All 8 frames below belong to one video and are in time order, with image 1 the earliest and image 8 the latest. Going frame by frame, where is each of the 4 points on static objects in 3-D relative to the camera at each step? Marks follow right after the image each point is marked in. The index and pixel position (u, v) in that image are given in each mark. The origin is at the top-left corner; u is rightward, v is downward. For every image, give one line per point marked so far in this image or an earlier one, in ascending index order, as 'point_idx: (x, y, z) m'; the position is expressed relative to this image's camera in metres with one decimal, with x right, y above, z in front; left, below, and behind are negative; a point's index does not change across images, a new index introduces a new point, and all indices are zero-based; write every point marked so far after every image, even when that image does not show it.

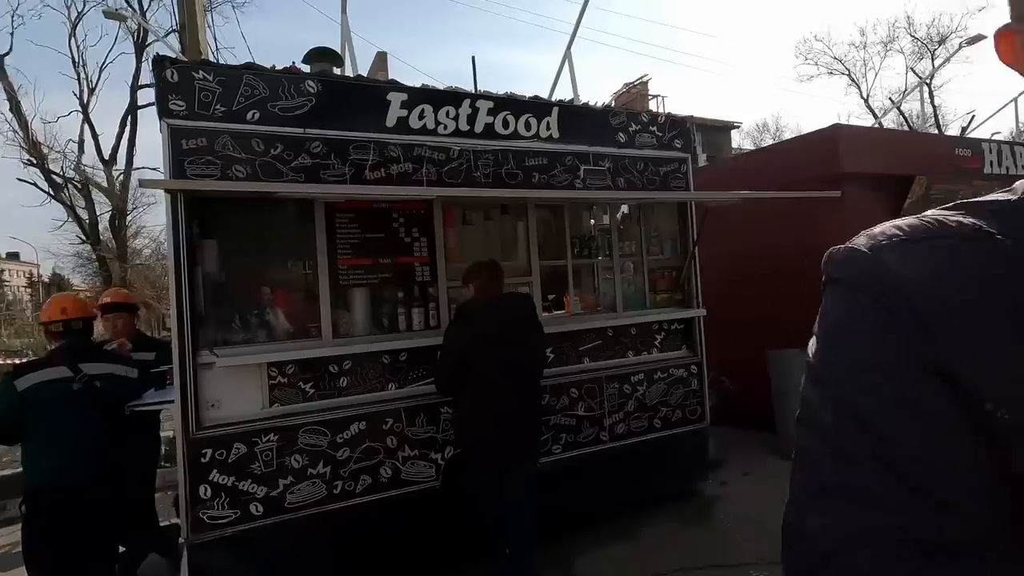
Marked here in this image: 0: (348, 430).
0: (-1.1, -1.0, +3.7) m
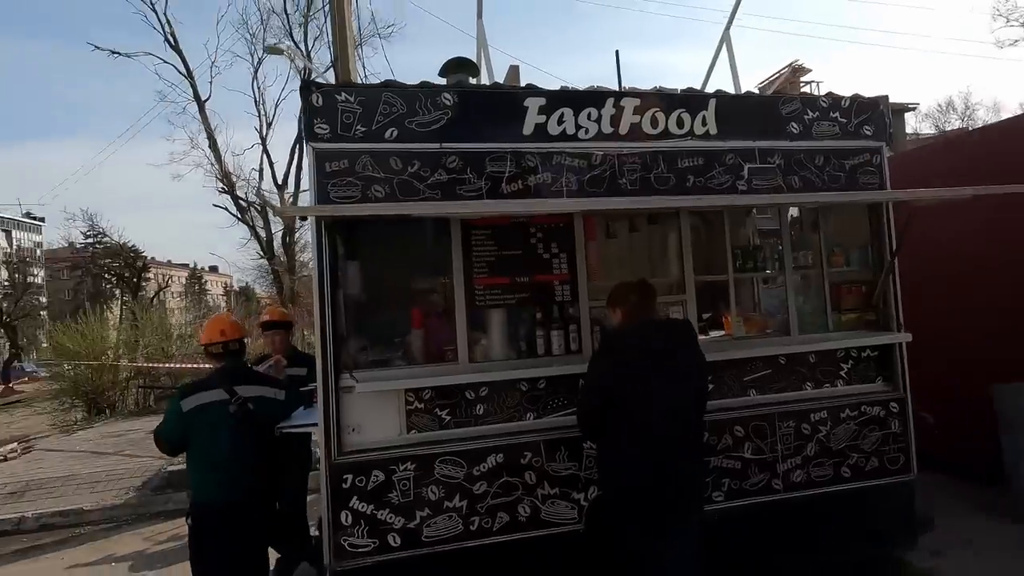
0: (-0.2, -1.1, +3.5) m
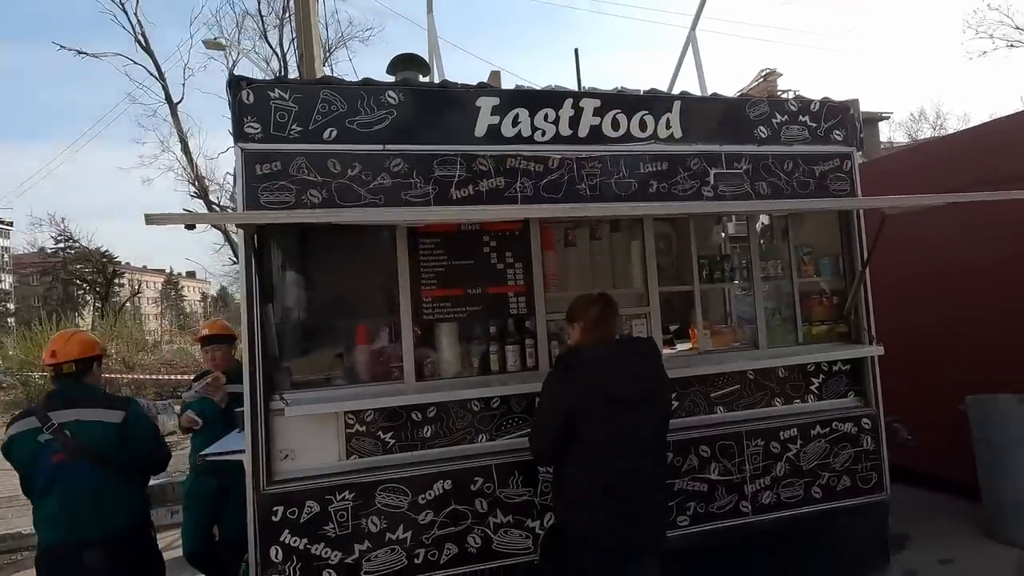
0: (-0.5, -1.2, +3.2) m
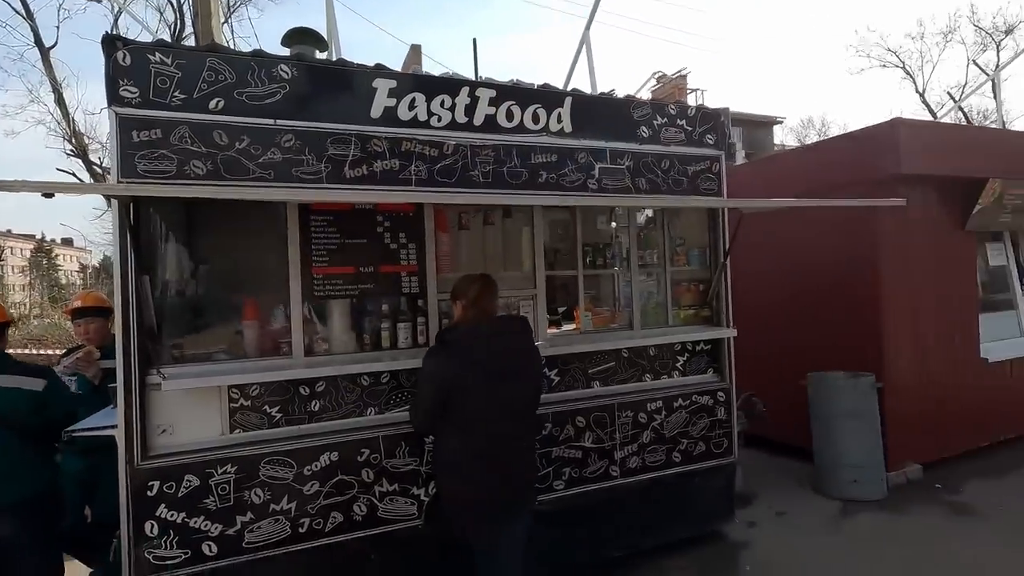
0: (-1.2, -1.1, +3.3) m
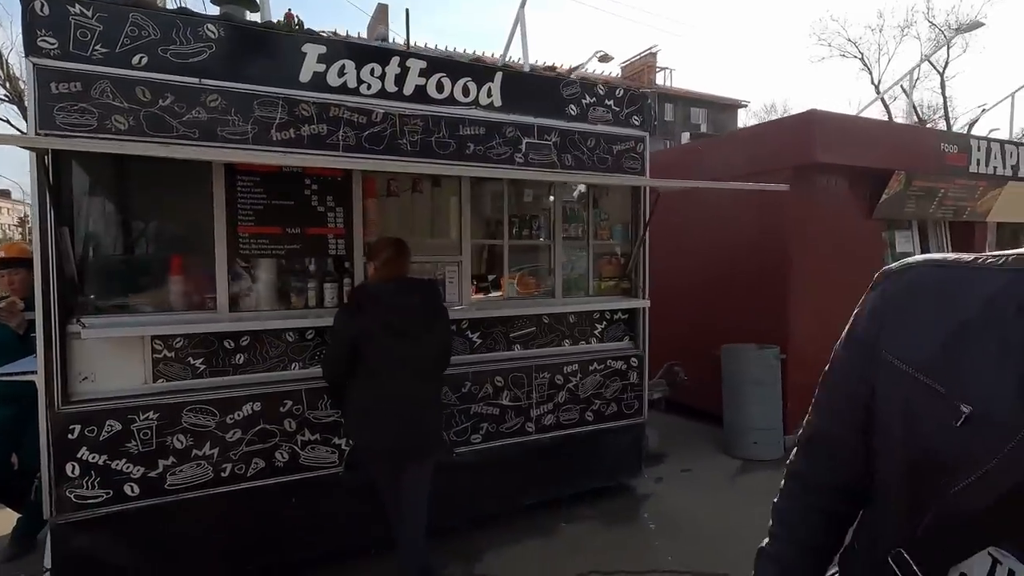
0: (-1.8, -0.8, +3.5) m
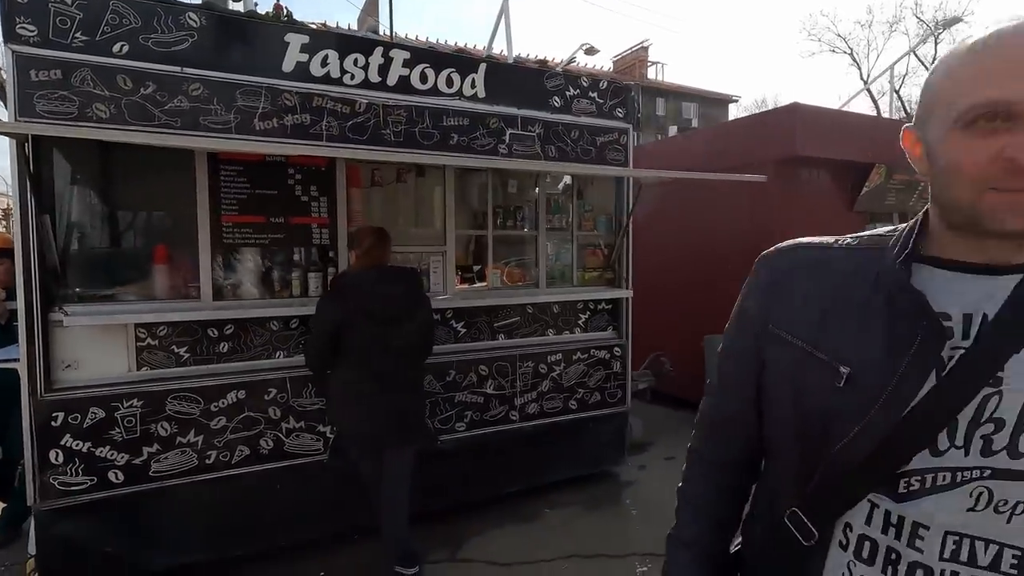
0: (-1.9, -0.7, +3.5) m
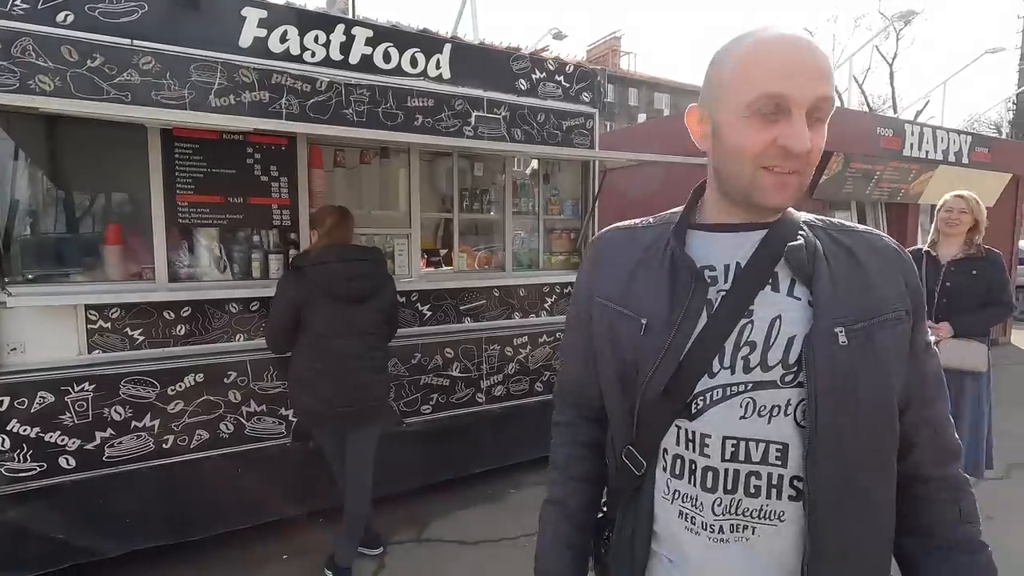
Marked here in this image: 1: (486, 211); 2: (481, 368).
0: (-2.1, -0.6, +3.4) m
1: (-0.2, +0.7, +4.7) m
2: (-0.3, -0.7, +4.5) m
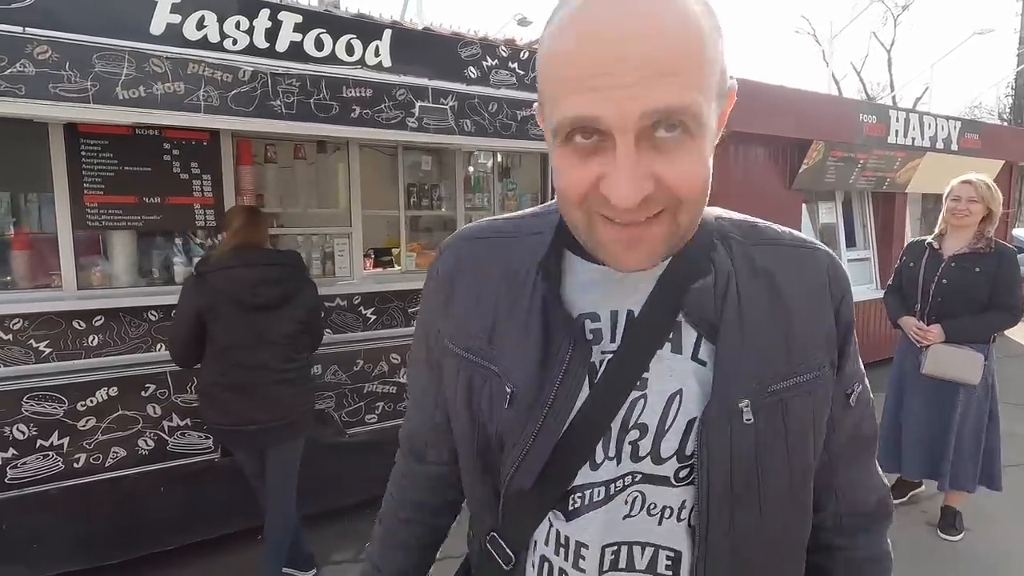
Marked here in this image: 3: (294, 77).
0: (-2.5, -0.6, +3.2) m
1: (-0.6, +0.7, +4.5) m
2: (-0.6, -0.7, +4.2) m
3: (-1.5, +1.4, +3.6) m
